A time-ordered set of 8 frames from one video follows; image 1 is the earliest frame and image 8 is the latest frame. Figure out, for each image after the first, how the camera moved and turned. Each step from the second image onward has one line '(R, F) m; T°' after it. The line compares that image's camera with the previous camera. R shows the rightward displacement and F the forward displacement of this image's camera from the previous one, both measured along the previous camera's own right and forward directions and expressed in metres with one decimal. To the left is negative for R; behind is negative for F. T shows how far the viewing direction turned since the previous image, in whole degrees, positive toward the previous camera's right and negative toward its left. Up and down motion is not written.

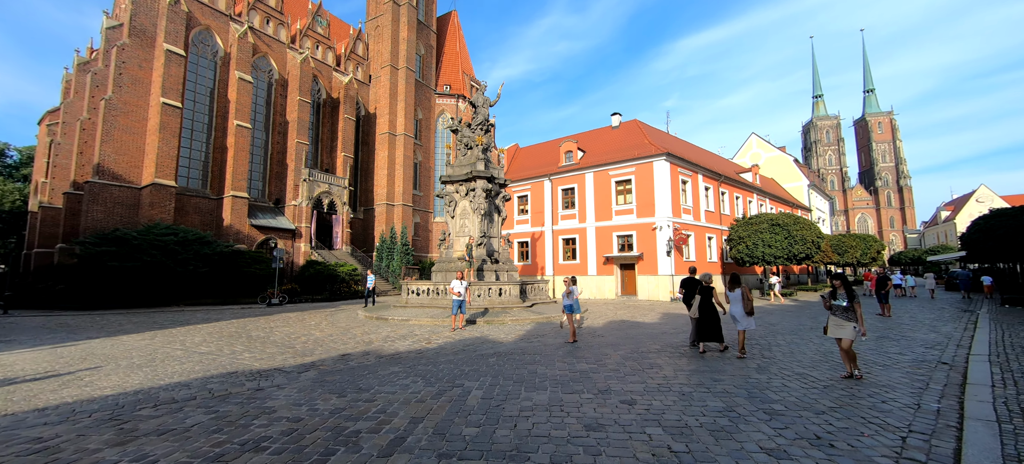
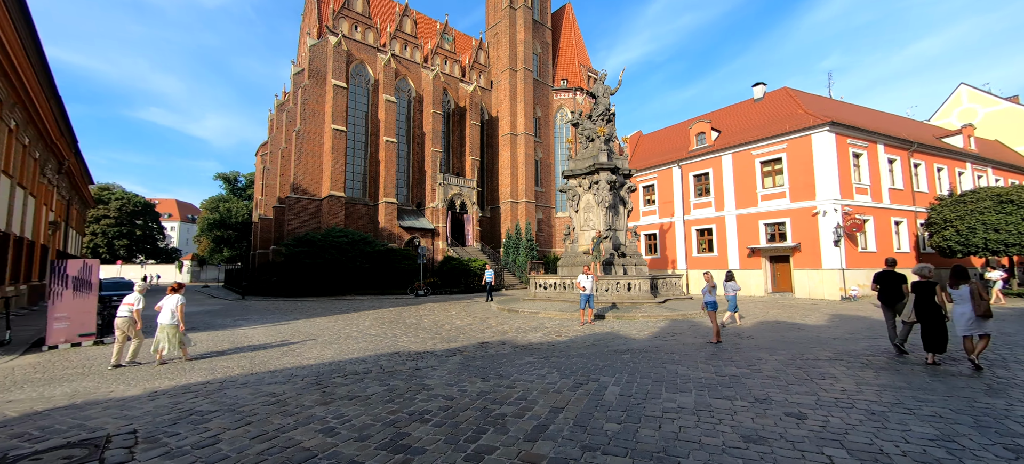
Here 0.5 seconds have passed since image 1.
(-0.3, 0.0) m; -17°
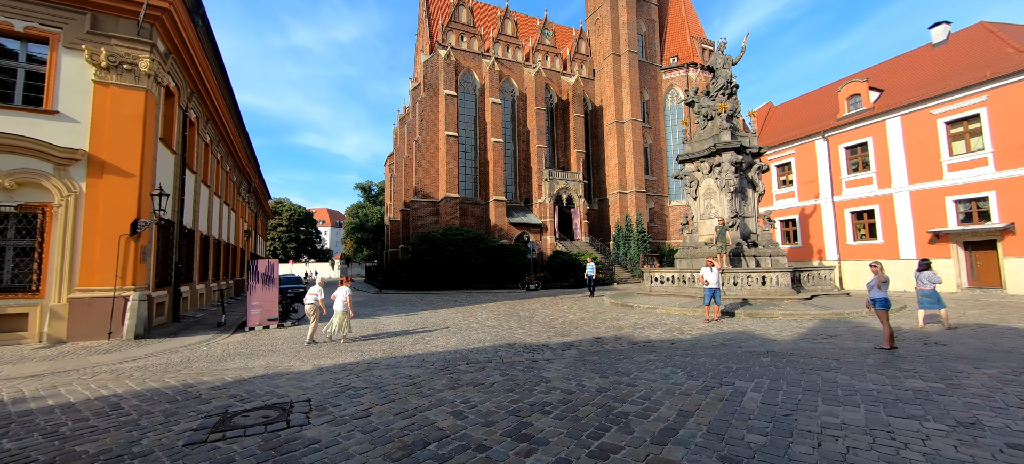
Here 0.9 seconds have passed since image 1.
(-0.1, +0.1) m; -16°
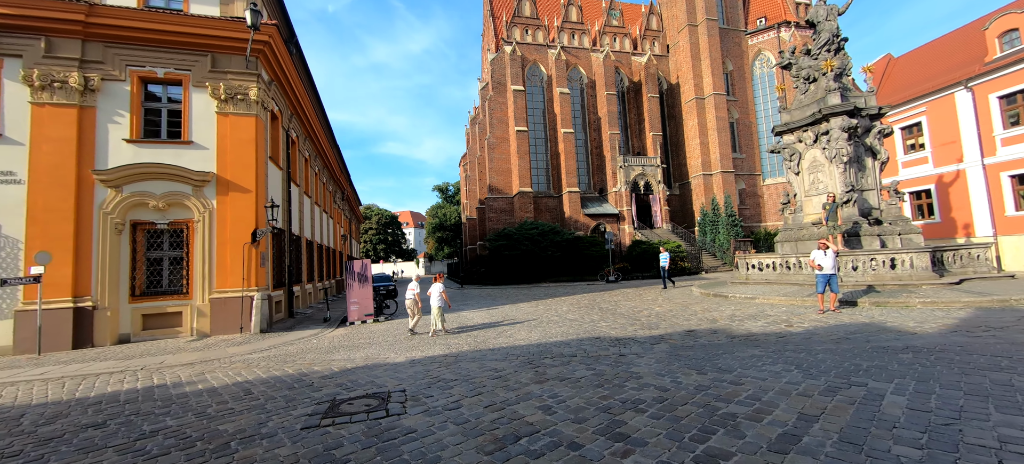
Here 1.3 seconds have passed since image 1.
(-0.1, +0.2) m; -11°
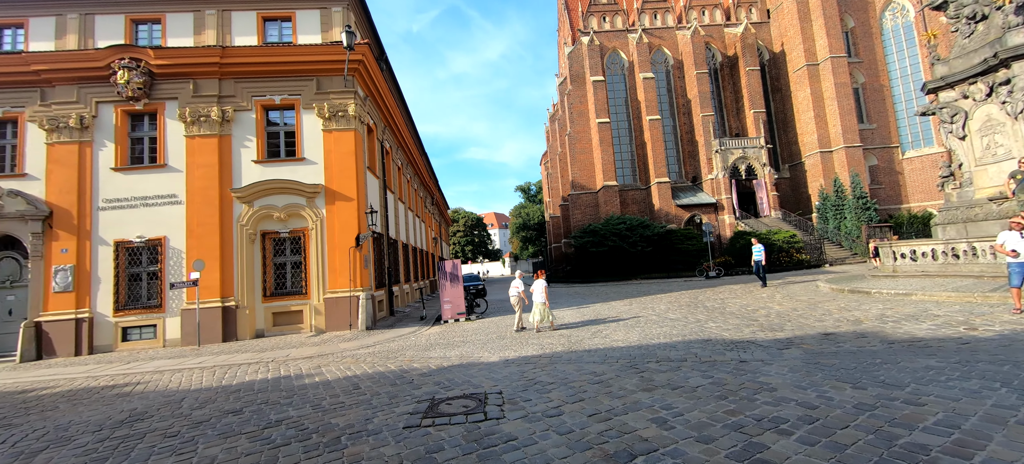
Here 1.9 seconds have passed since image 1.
(-0.2, +0.4) m; -12°
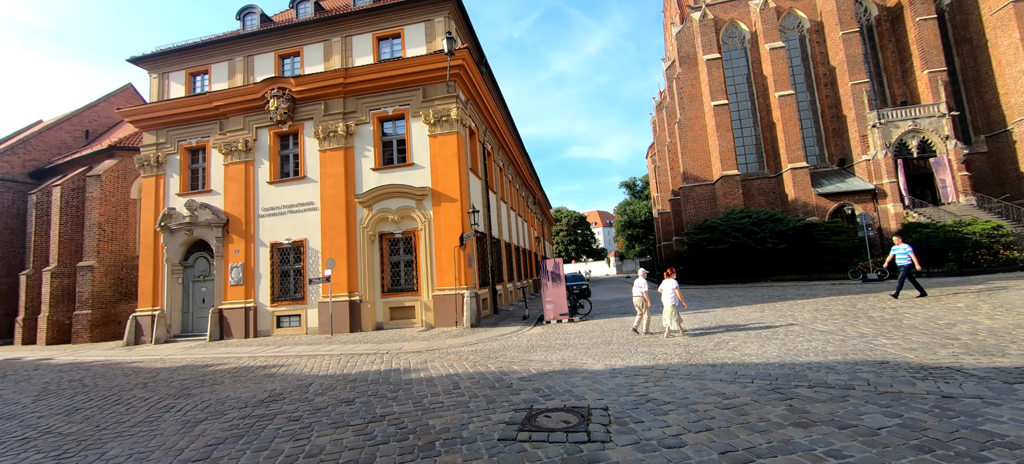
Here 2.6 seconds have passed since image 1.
(0.0, +0.5) m; -15°
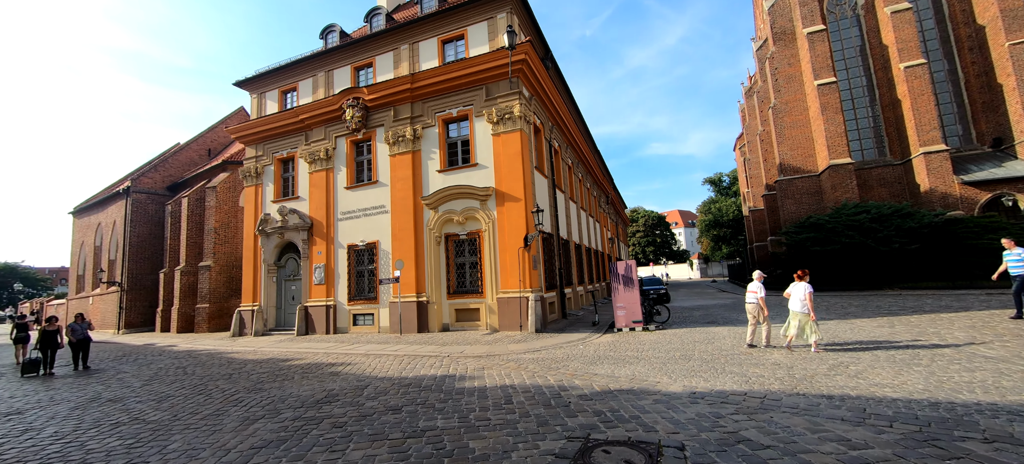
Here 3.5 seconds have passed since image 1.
(+0.2, +0.6) m; -11°
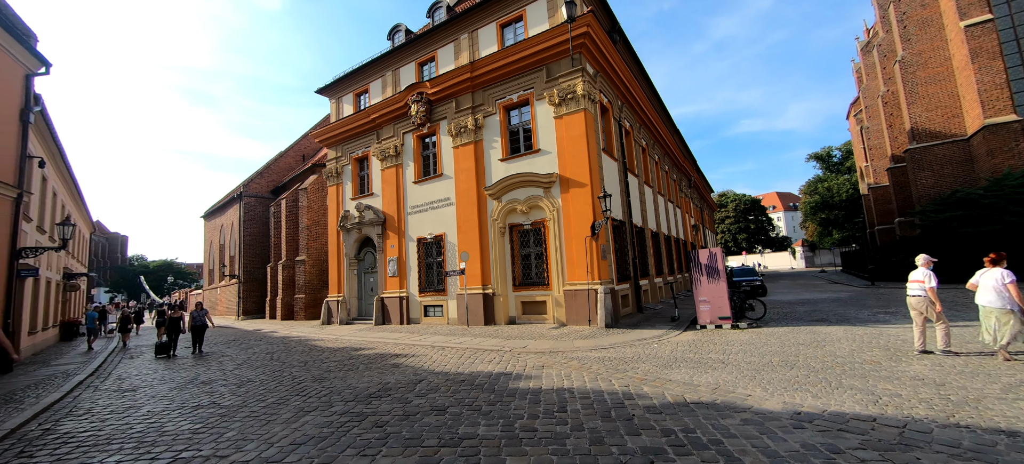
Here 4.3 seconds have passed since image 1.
(+0.3, +0.6) m; -11°
